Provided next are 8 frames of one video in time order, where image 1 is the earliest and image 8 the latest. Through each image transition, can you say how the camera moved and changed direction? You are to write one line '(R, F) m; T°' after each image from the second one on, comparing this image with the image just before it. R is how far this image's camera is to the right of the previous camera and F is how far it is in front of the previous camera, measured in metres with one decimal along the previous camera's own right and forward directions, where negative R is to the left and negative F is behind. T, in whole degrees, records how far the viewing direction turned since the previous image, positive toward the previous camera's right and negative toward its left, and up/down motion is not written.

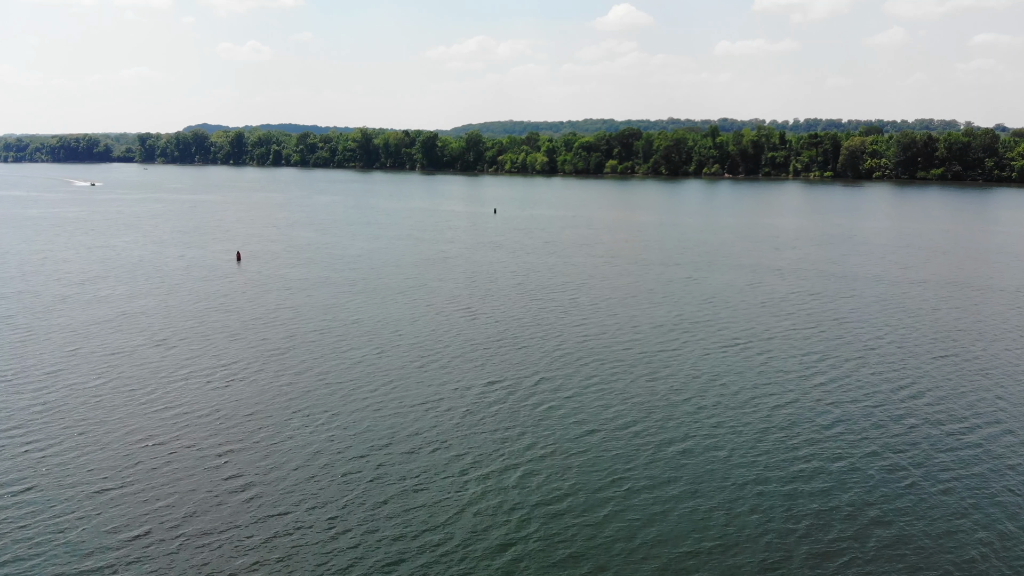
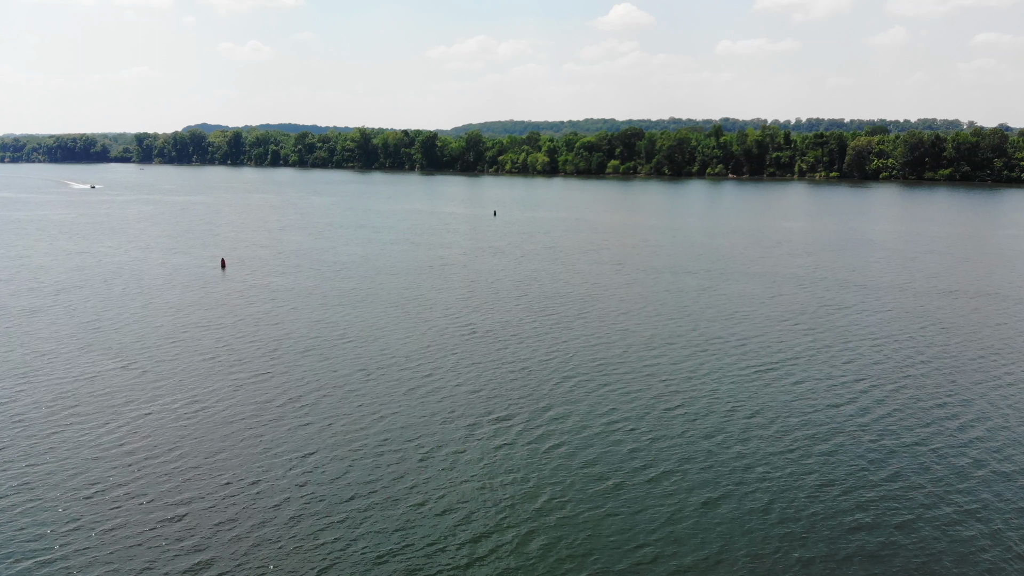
(-0.3, +4.0) m; 0°
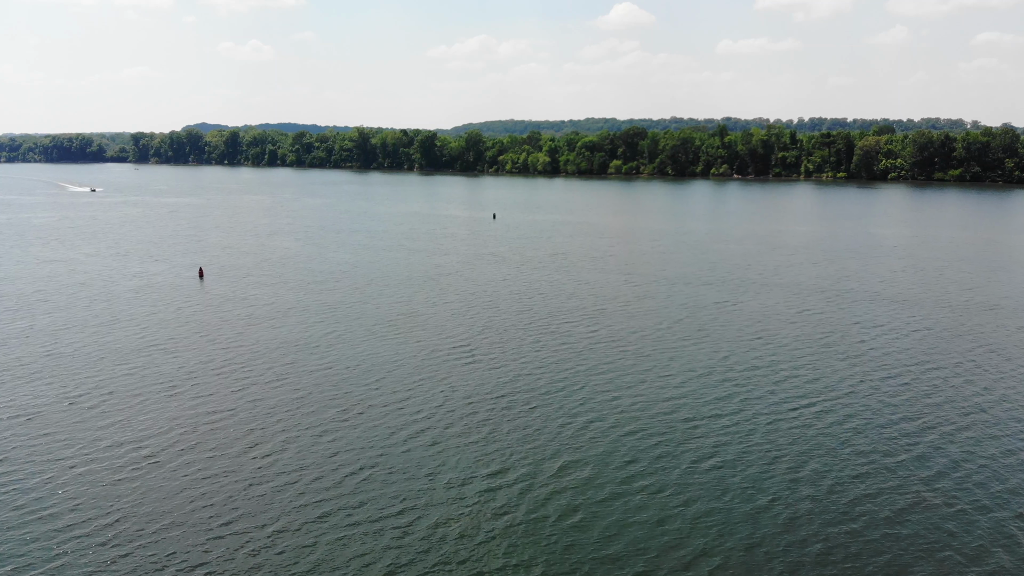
(-0.1, +4.8) m; 0°
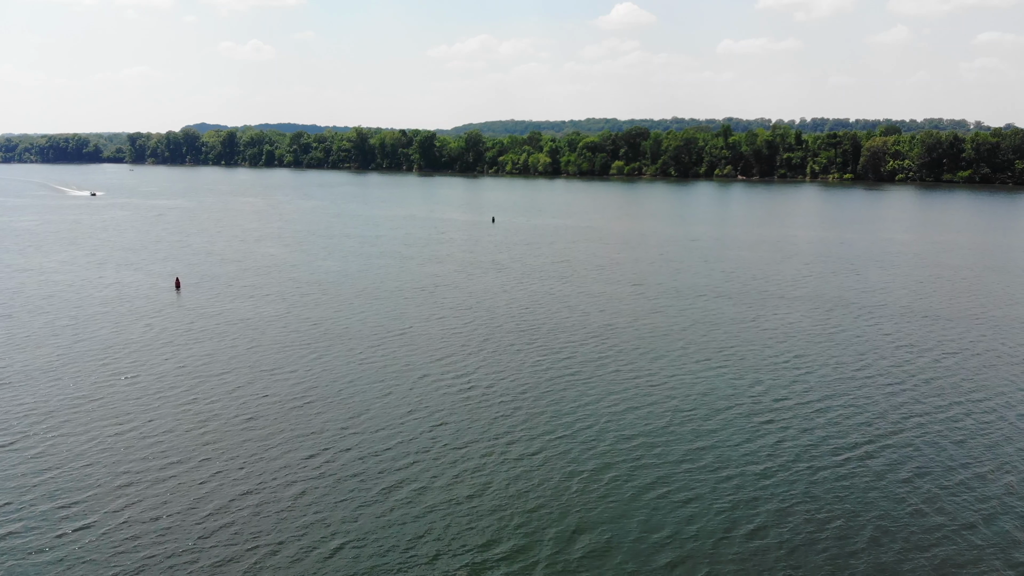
(-0.1, +4.4) m; 0°
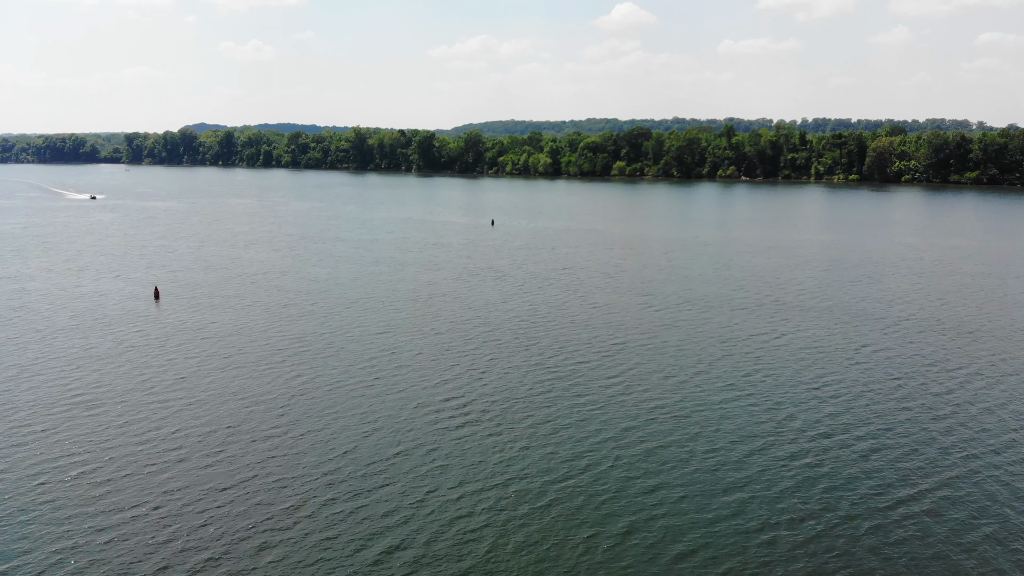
(0.0, +3.5) m; 0°
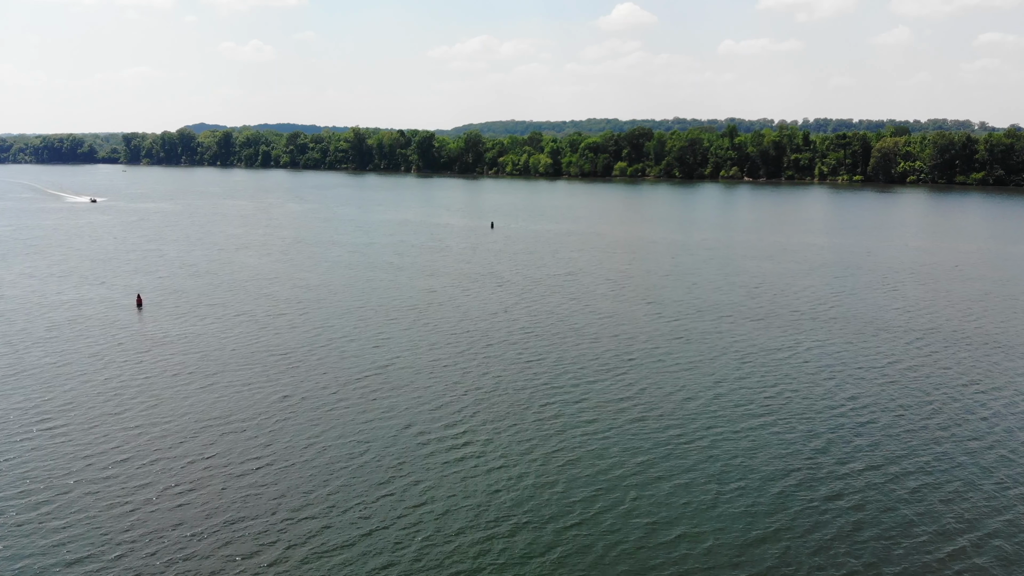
(-0.1, +2.7) m; 0°
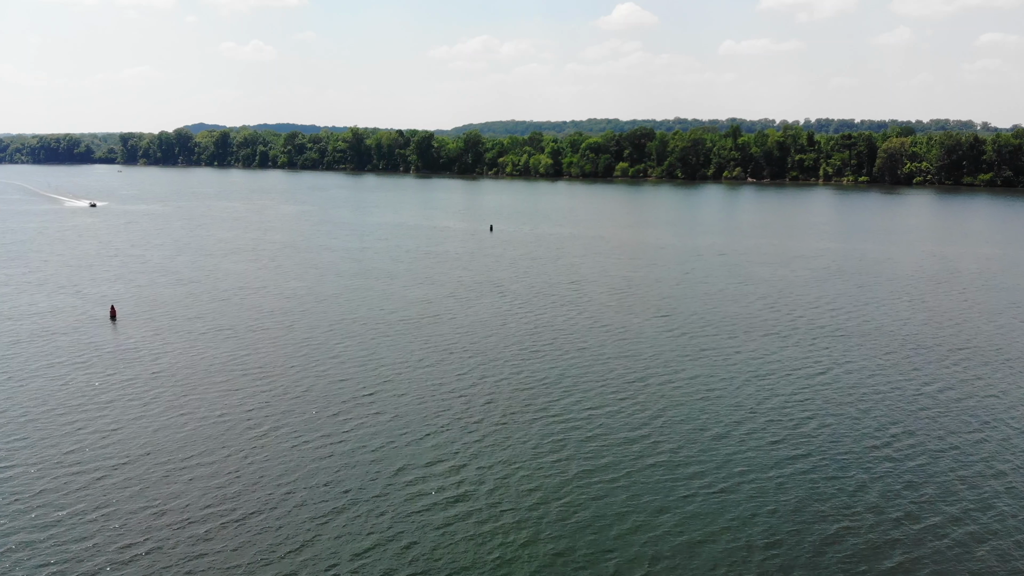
(-0.1, +3.5) m; 0°
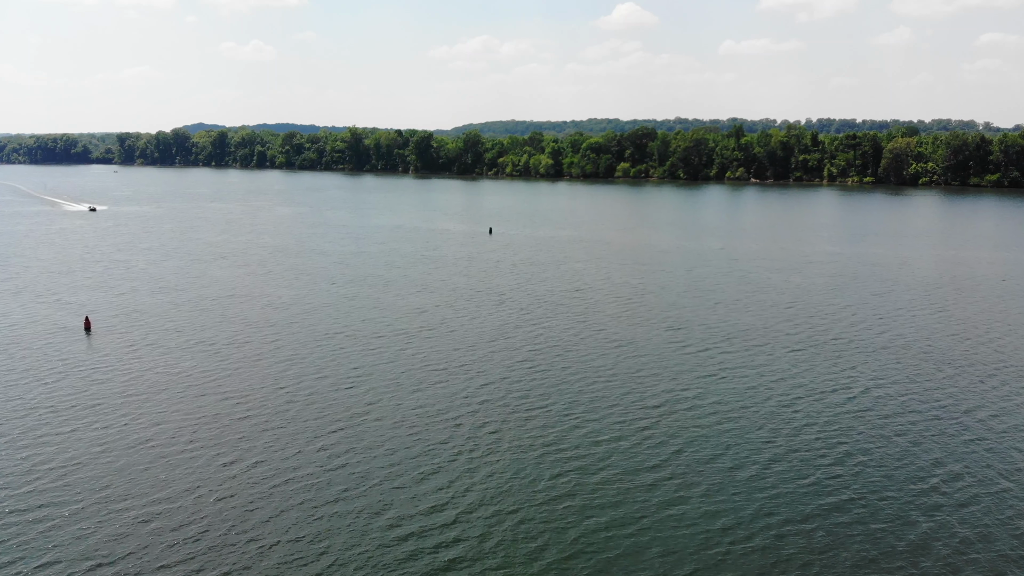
(-0.1, +3.0) m; 0°
